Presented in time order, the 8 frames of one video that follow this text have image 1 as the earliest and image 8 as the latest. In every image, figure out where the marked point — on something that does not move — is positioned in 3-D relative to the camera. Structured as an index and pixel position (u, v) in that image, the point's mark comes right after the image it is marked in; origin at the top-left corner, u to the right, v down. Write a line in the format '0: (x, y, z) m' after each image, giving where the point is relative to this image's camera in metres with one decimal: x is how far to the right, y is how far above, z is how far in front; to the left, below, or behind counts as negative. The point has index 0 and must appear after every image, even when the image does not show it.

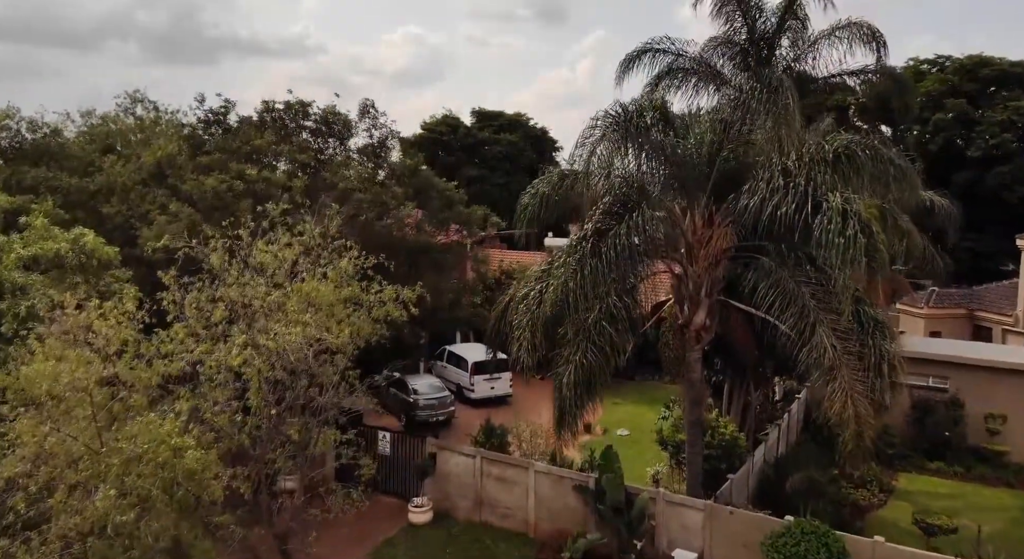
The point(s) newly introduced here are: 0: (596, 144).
0: (+1.1, +1.7, +10.5) m
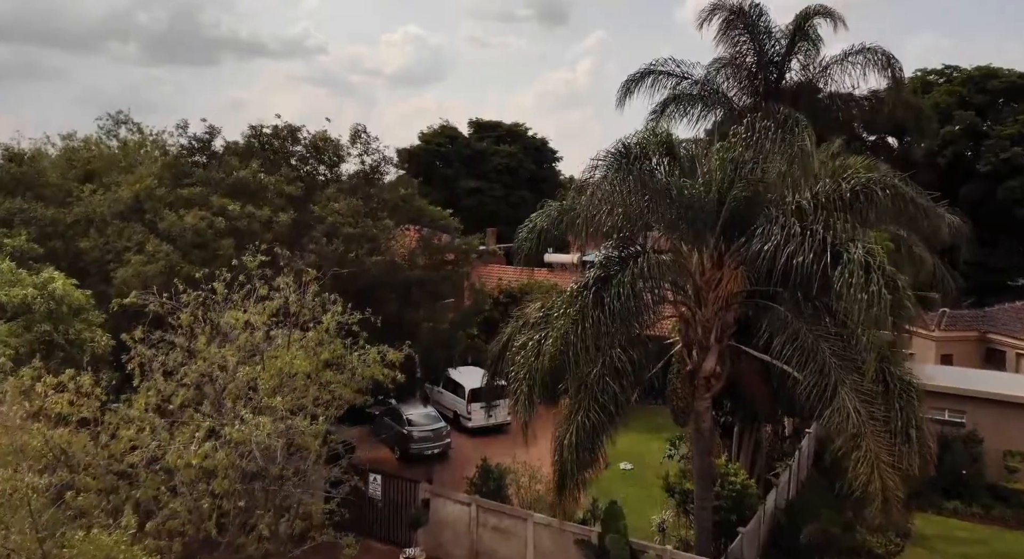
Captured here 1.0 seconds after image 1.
0: (+1.1, +1.1, +9.8) m
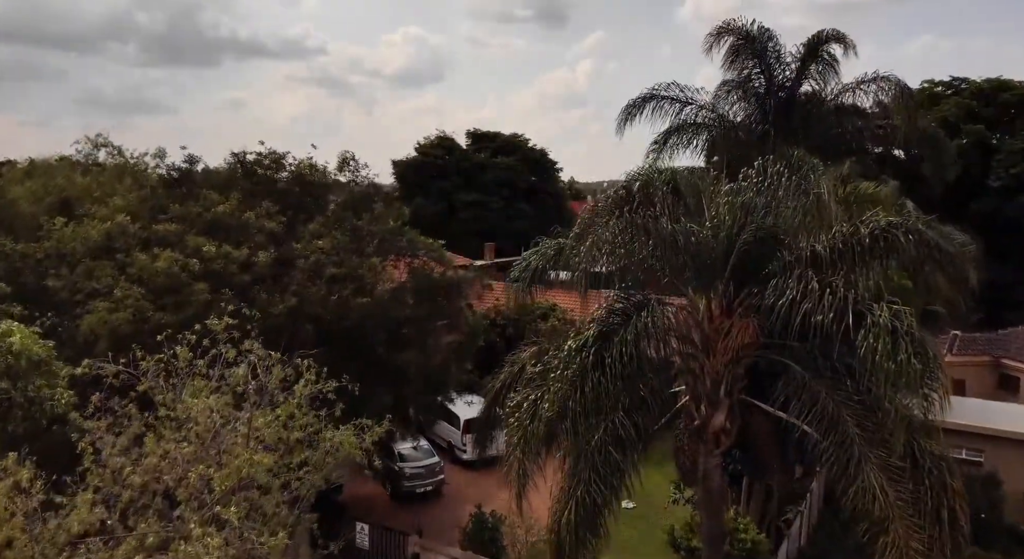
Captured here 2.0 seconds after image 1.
0: (+1.0, +0.5, +9.1) m
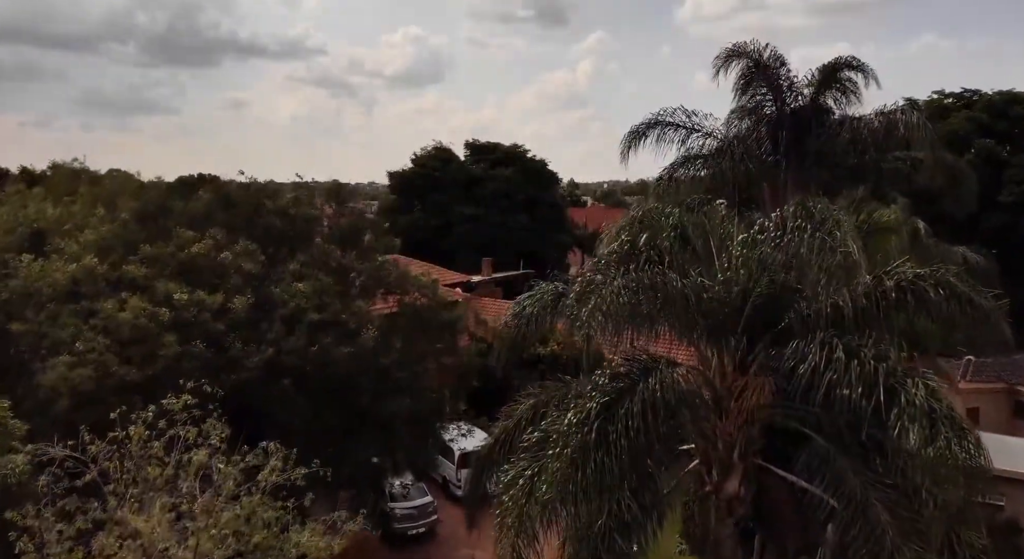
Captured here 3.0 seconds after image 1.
0: (+0.9, -0.1, +8.3) m
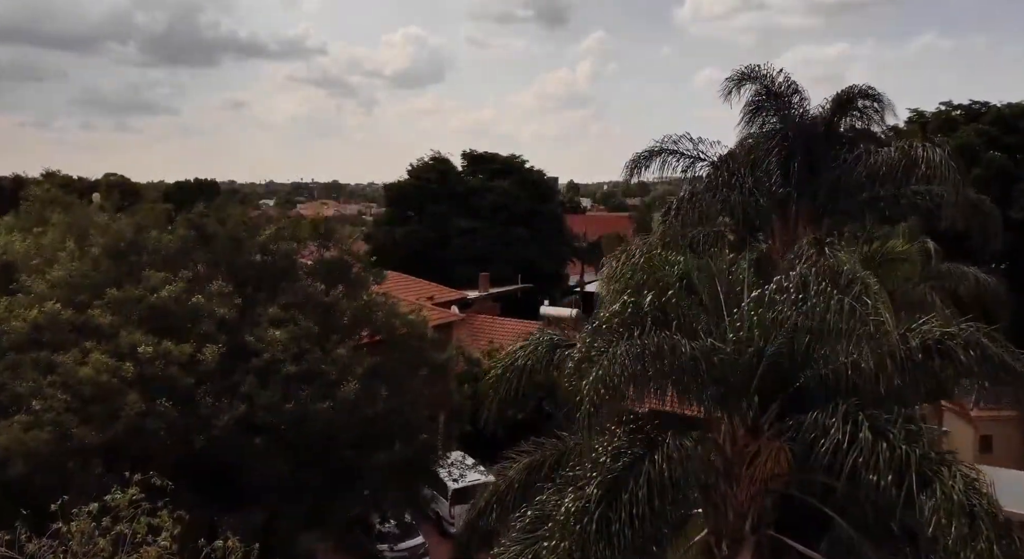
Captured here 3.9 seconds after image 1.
0: (+0.8, -0.7, +7.6) m
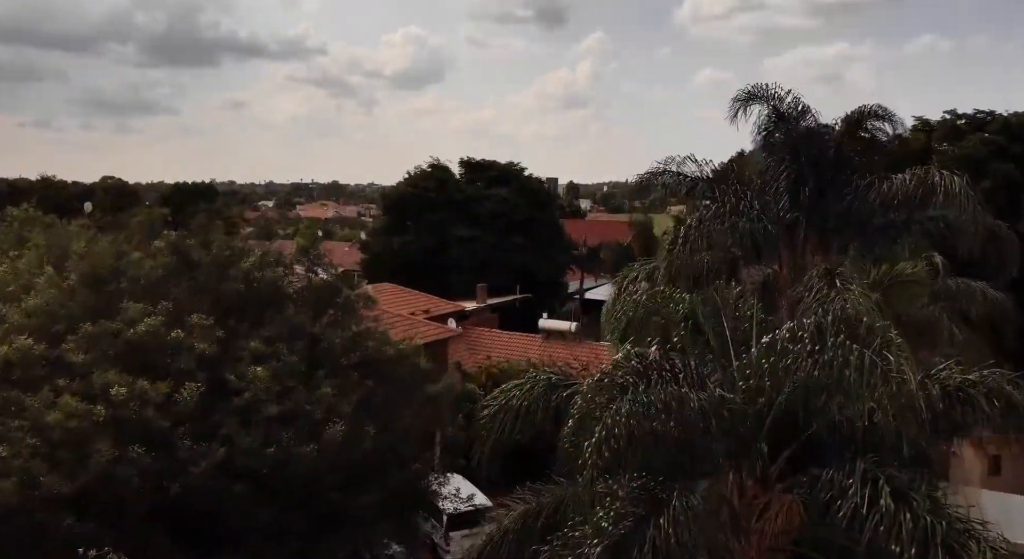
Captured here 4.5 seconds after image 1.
0: (+0.8, -1.1, +7.1) m
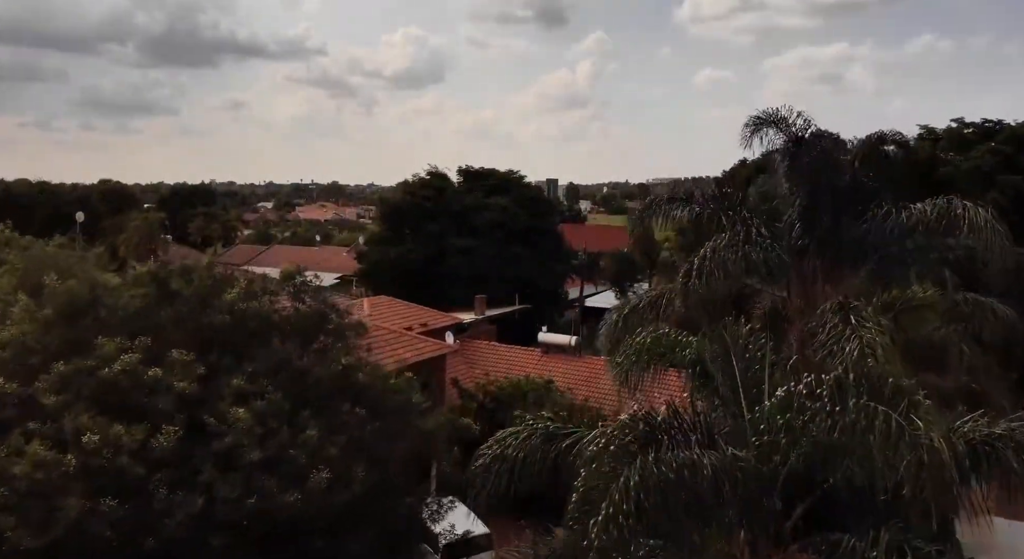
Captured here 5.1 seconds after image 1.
0: (+0.7, -1.5, +6.6) m
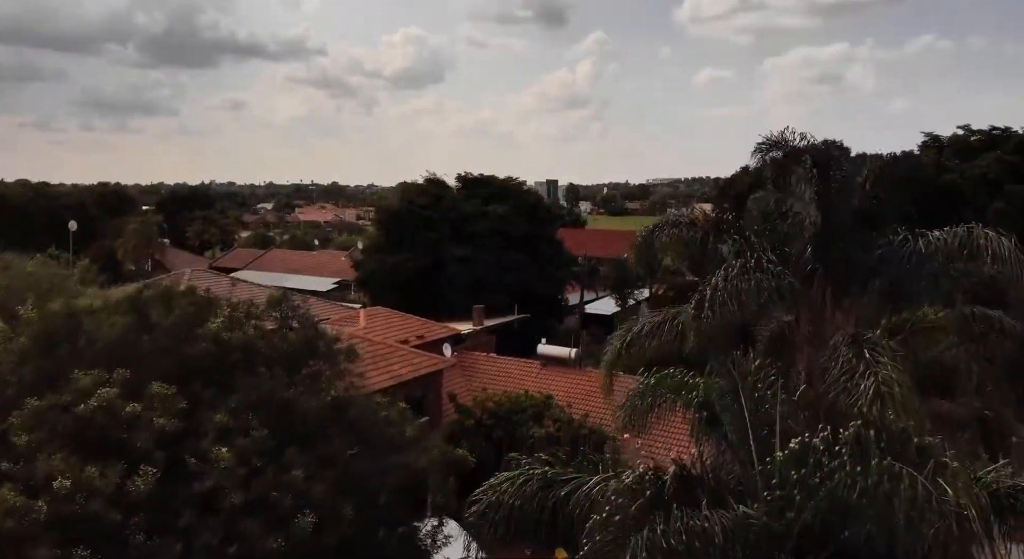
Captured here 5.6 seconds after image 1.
0: (+0.7, -1.8, +6.1) m
